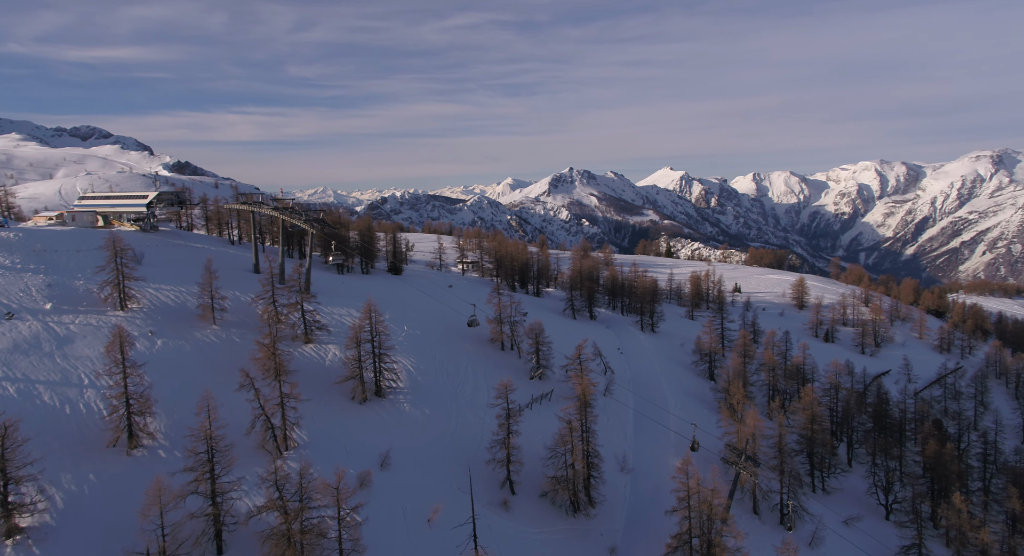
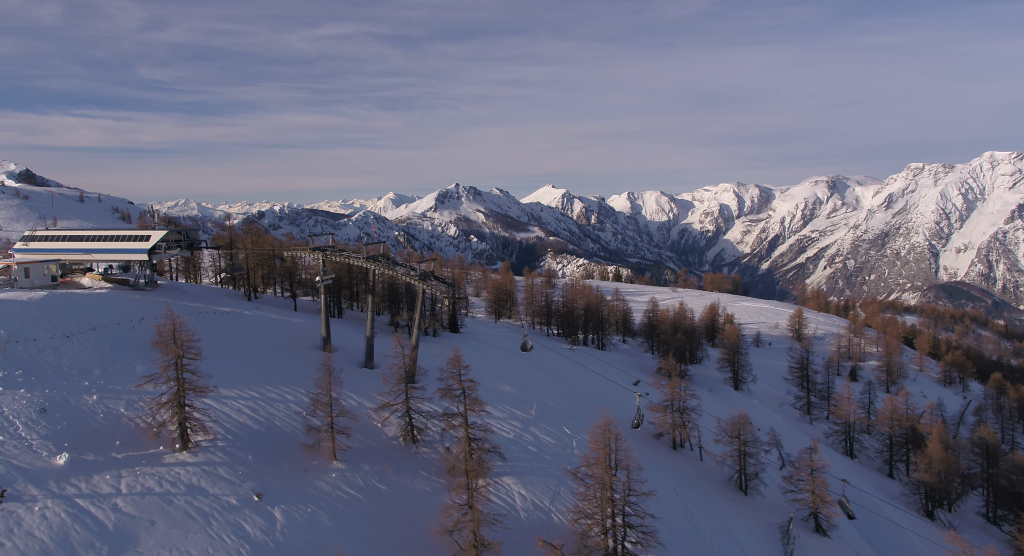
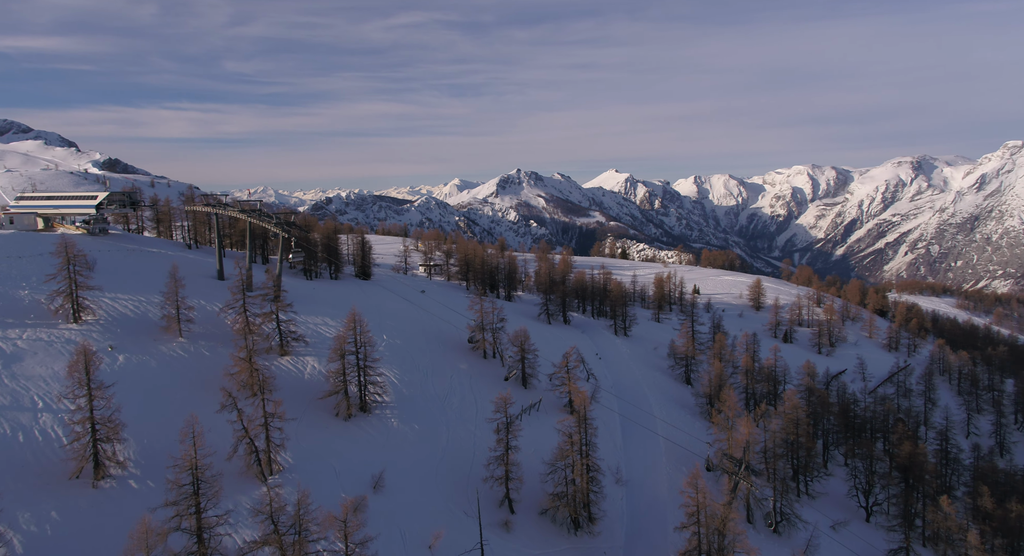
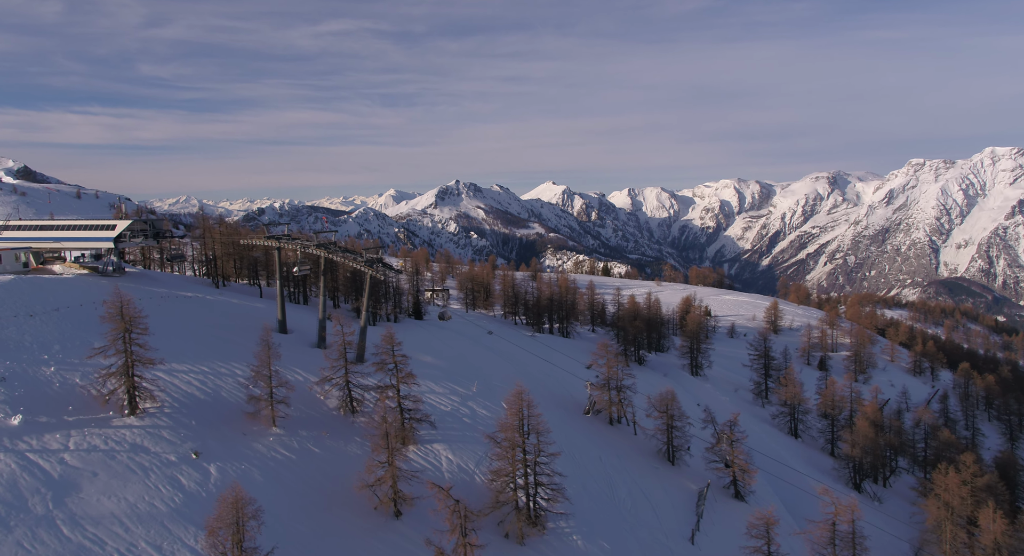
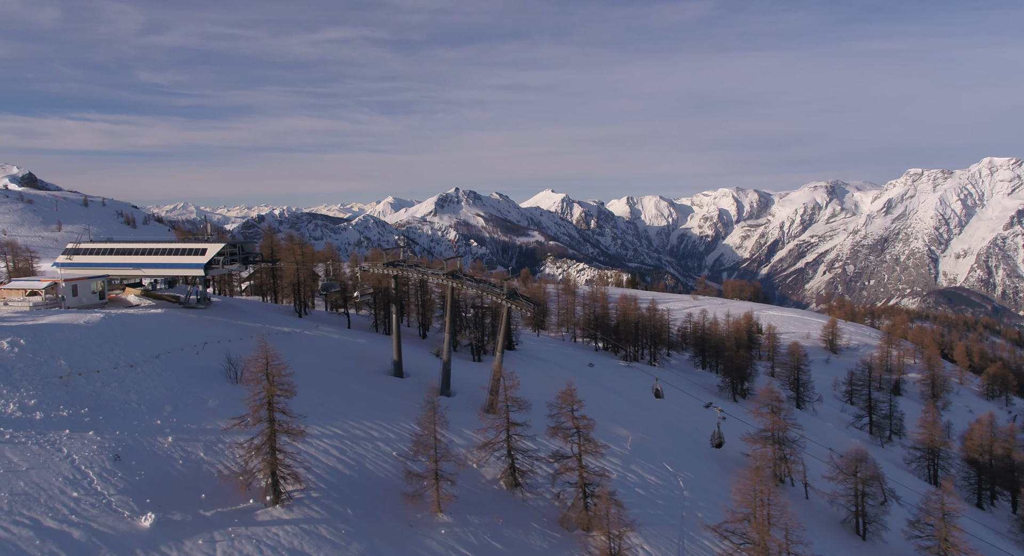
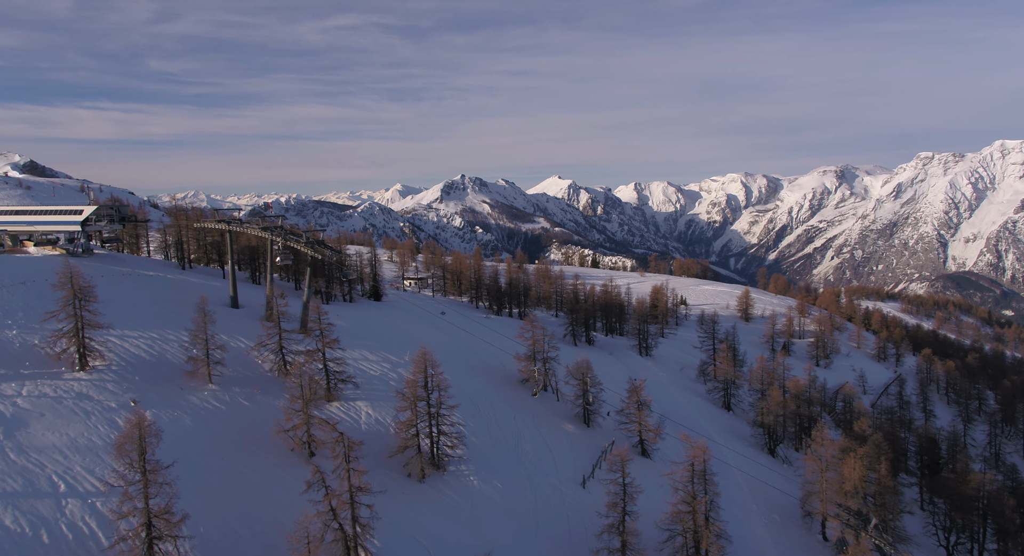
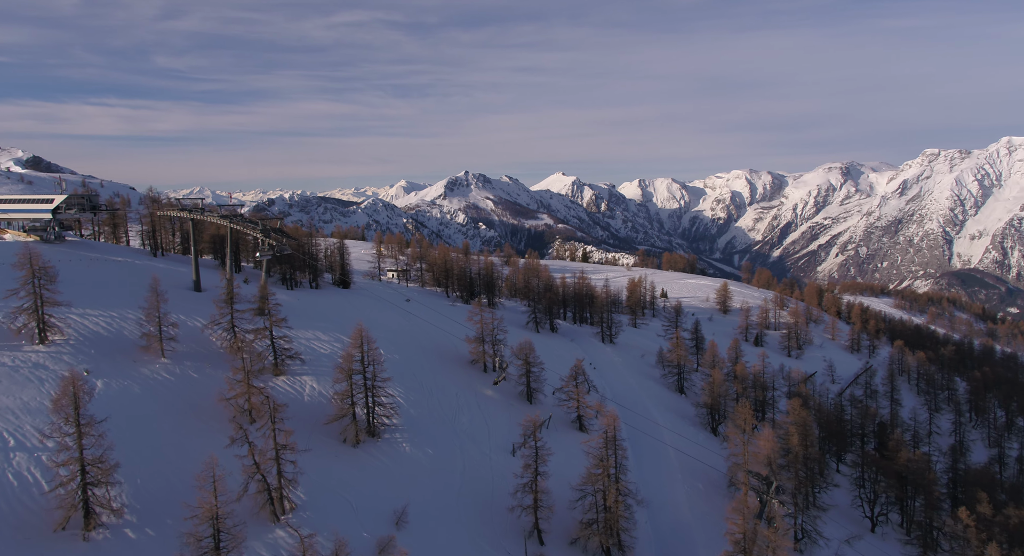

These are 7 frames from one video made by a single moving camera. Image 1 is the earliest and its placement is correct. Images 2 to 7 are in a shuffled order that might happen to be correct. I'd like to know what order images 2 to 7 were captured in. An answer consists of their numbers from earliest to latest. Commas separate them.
3, 7, 6, 4, 2, 5
